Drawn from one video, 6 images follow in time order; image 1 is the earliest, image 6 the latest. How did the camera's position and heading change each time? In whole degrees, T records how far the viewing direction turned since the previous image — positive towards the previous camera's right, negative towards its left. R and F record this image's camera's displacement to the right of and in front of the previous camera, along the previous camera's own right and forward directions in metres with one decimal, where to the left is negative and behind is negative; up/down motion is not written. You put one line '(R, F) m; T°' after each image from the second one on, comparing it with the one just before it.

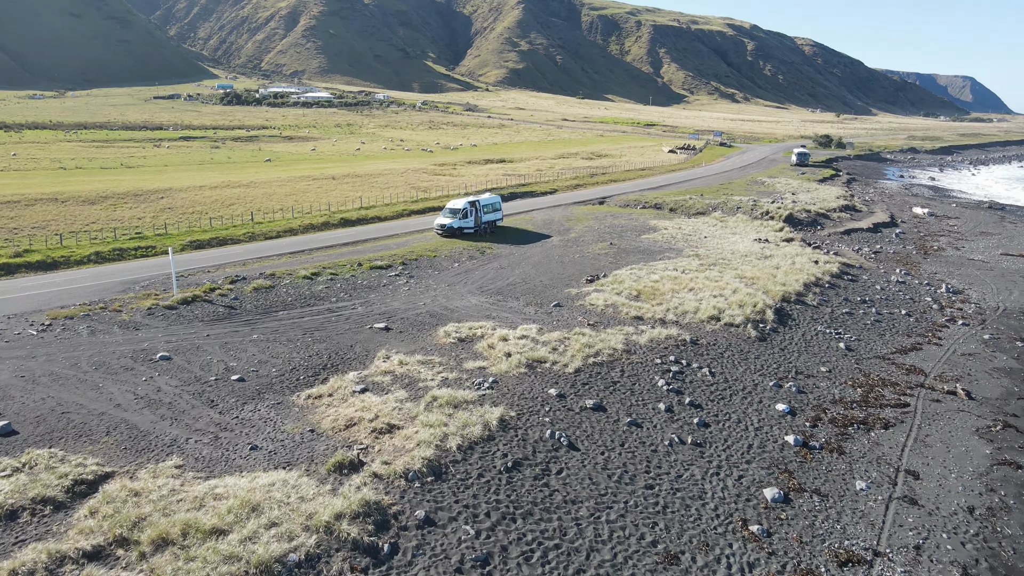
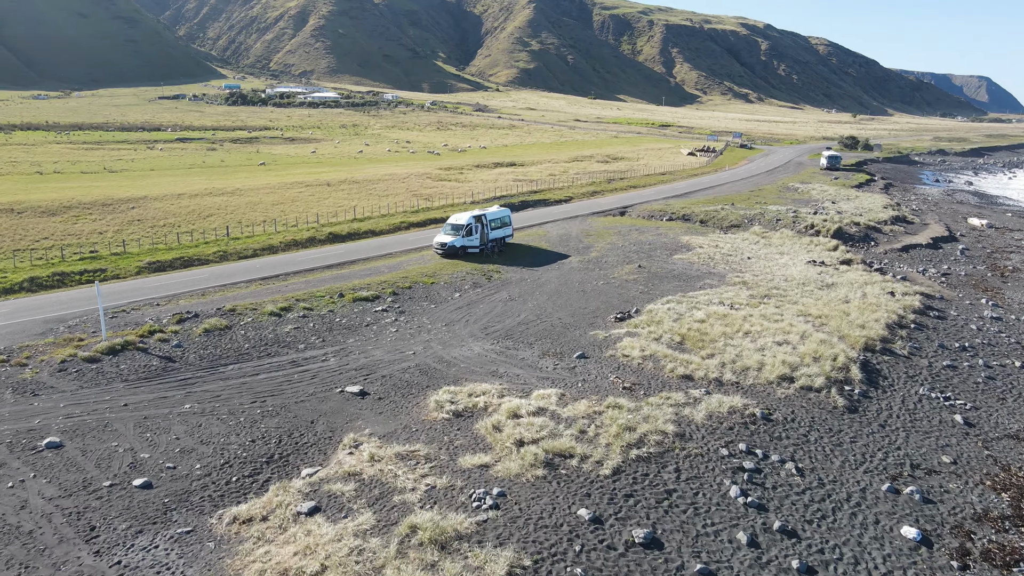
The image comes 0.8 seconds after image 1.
(-0.1, +7.4) m; -1°
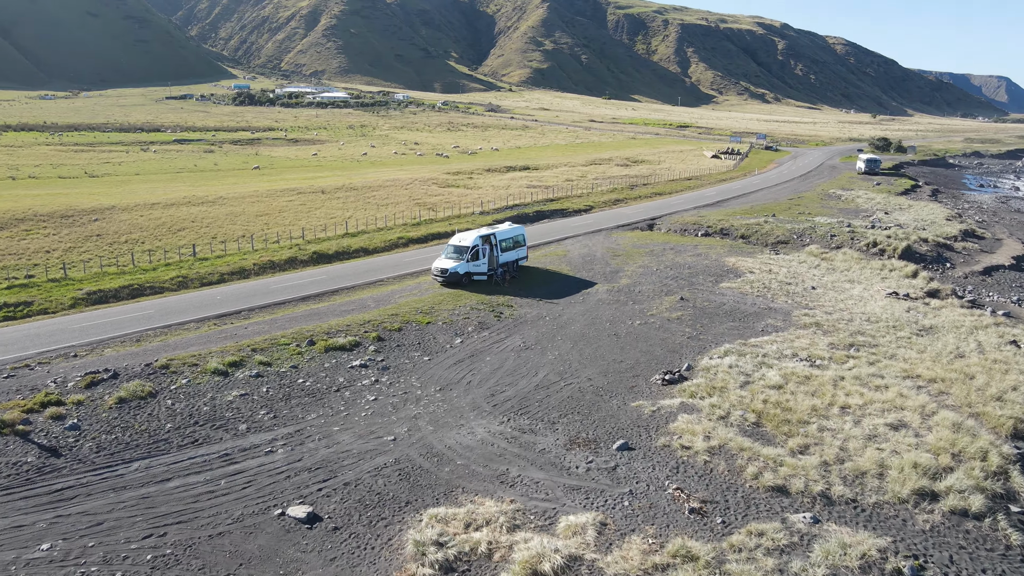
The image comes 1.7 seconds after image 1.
(-0.1, +7.8) m; -1°
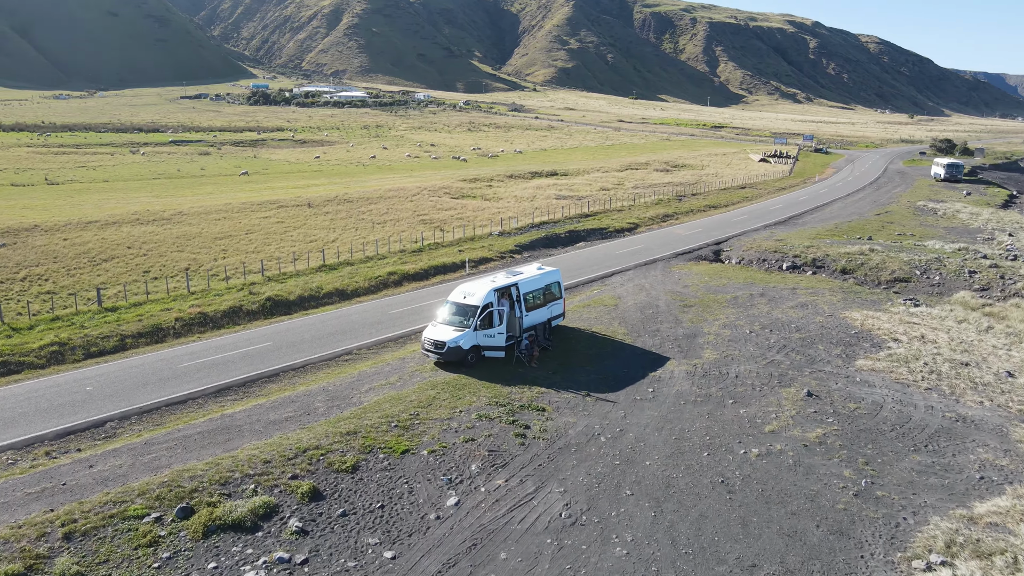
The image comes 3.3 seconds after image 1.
(-0.3, +13.1) m; -2°
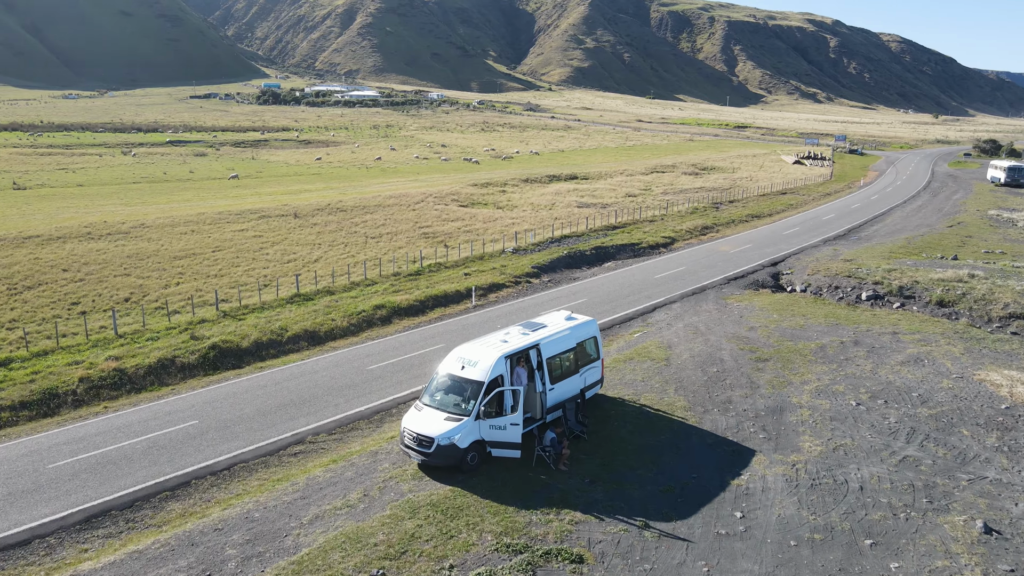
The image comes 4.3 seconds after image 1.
(-0.1, +8.0) m; -1°
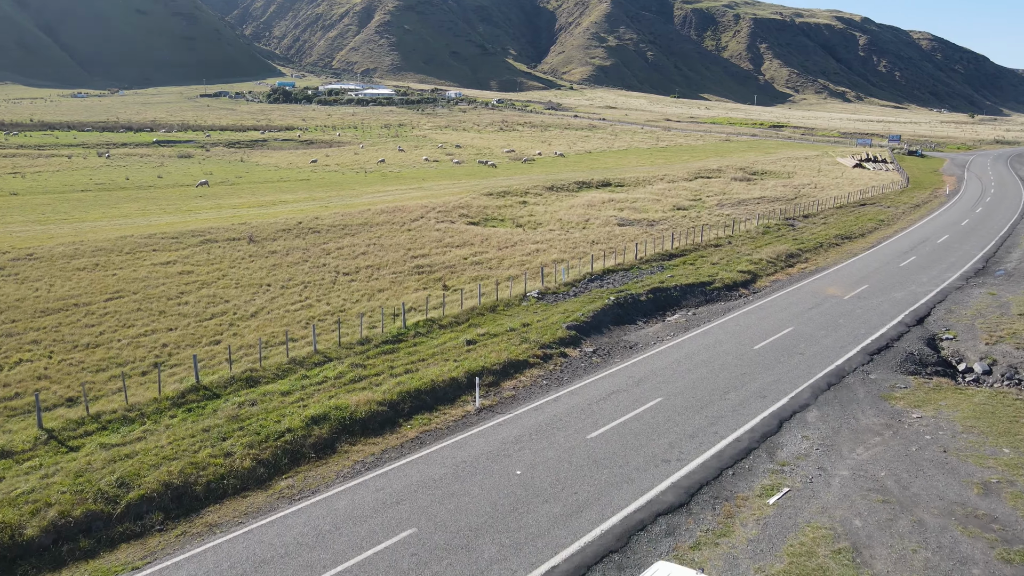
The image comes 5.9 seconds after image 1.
(-0.3, +13.0) m; -1°
